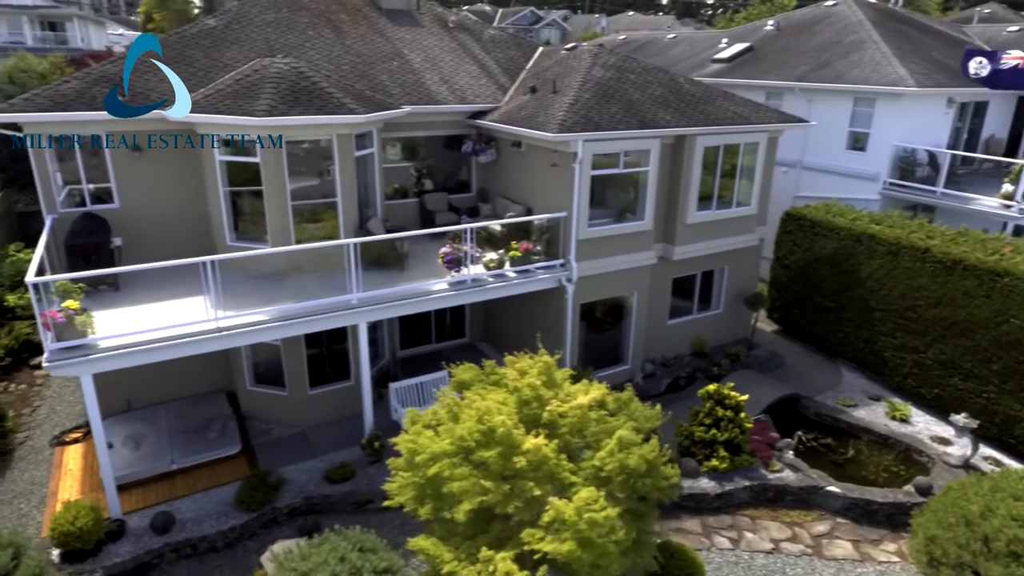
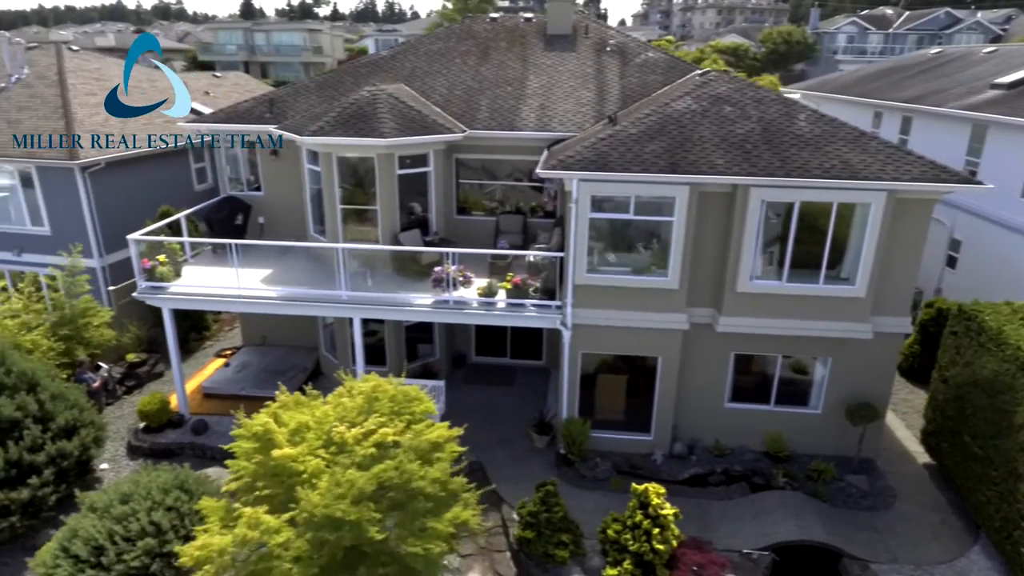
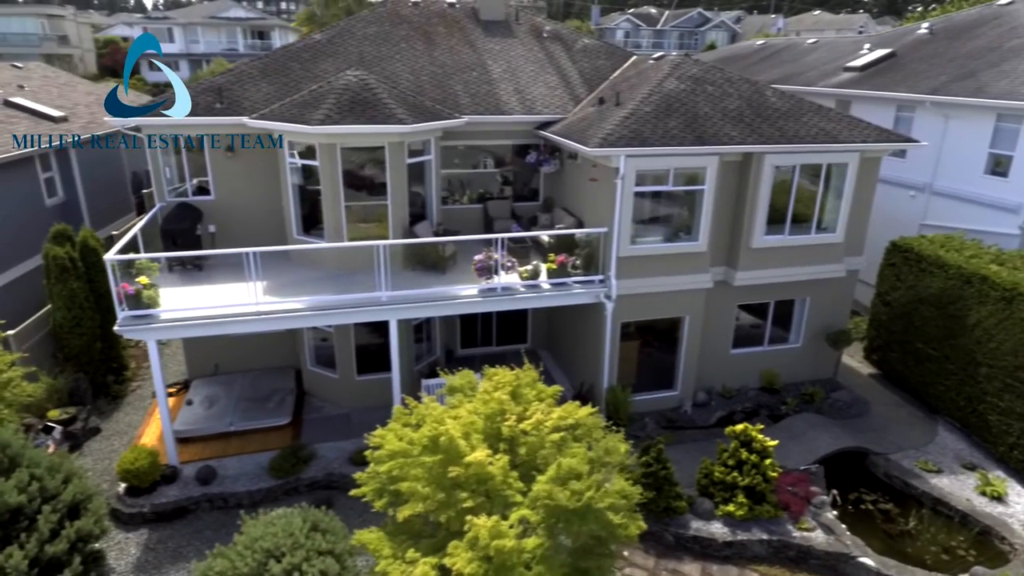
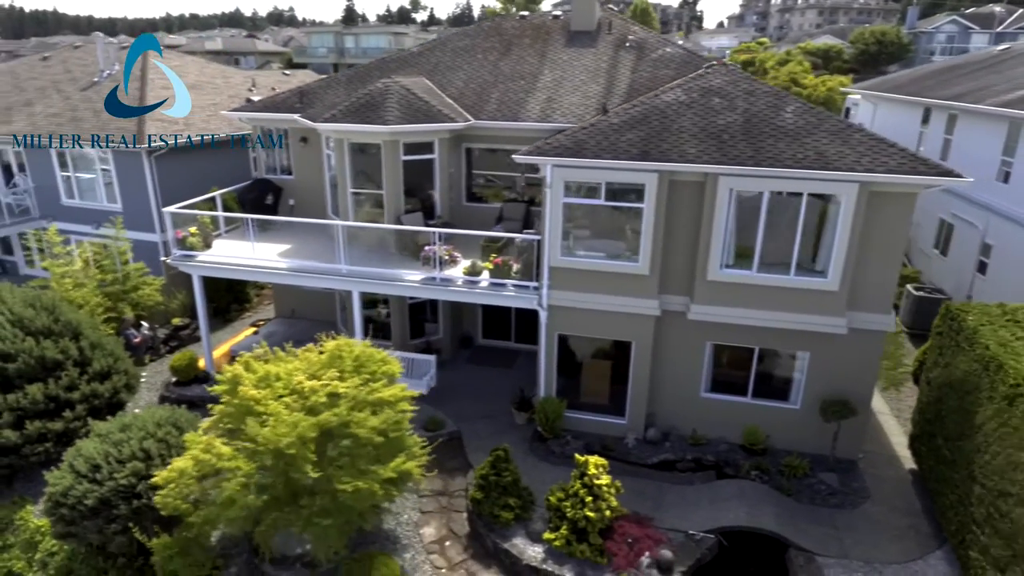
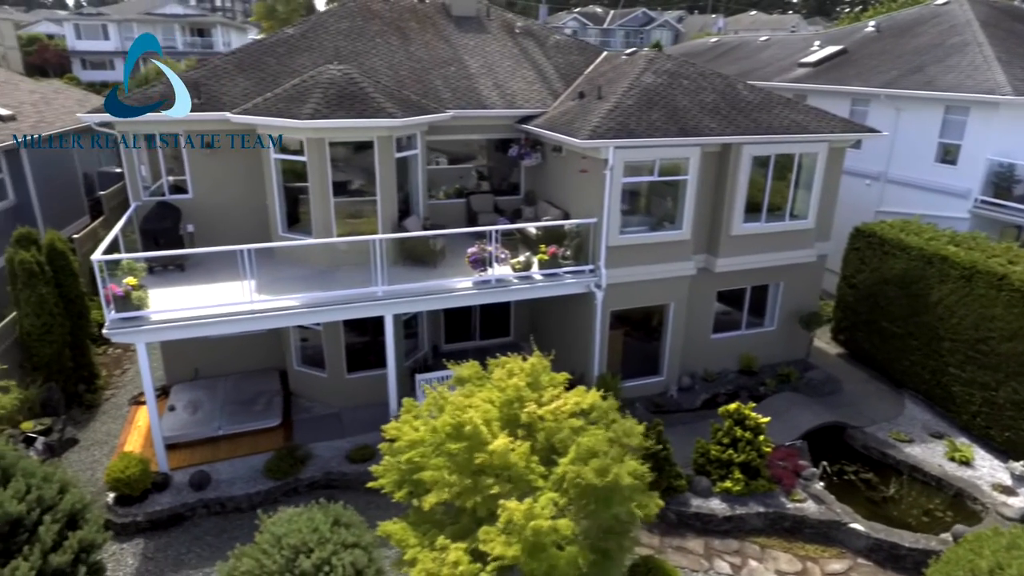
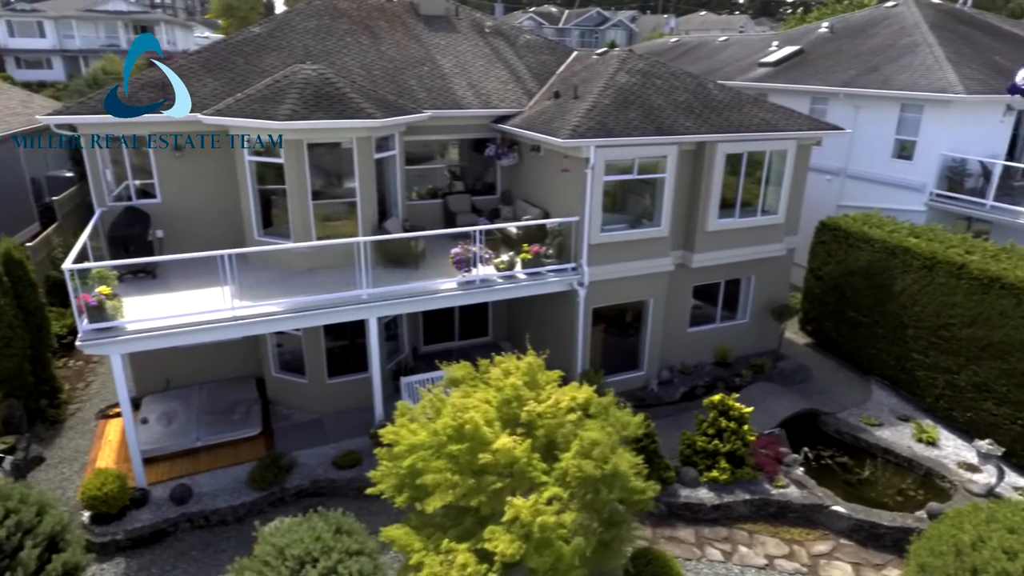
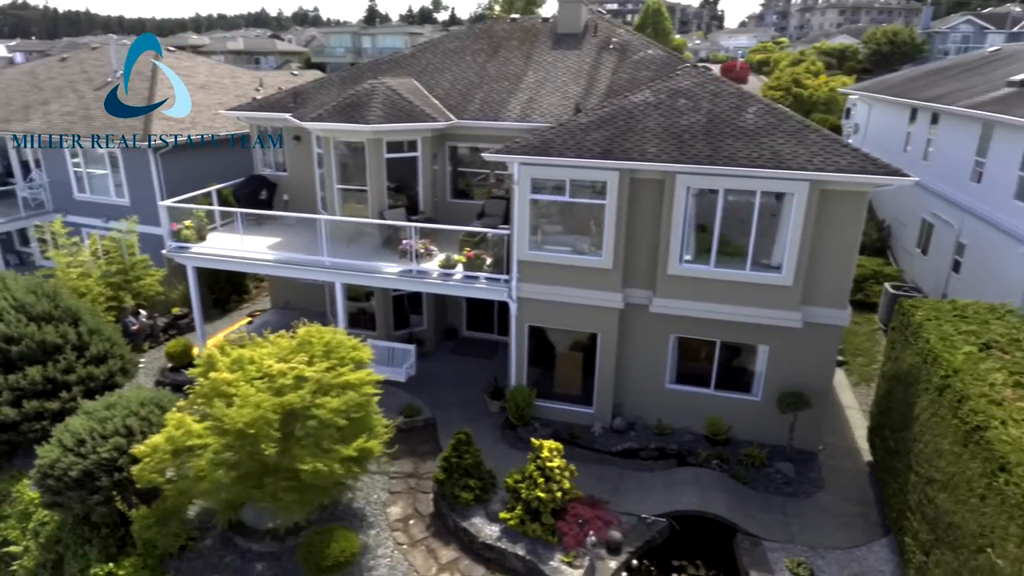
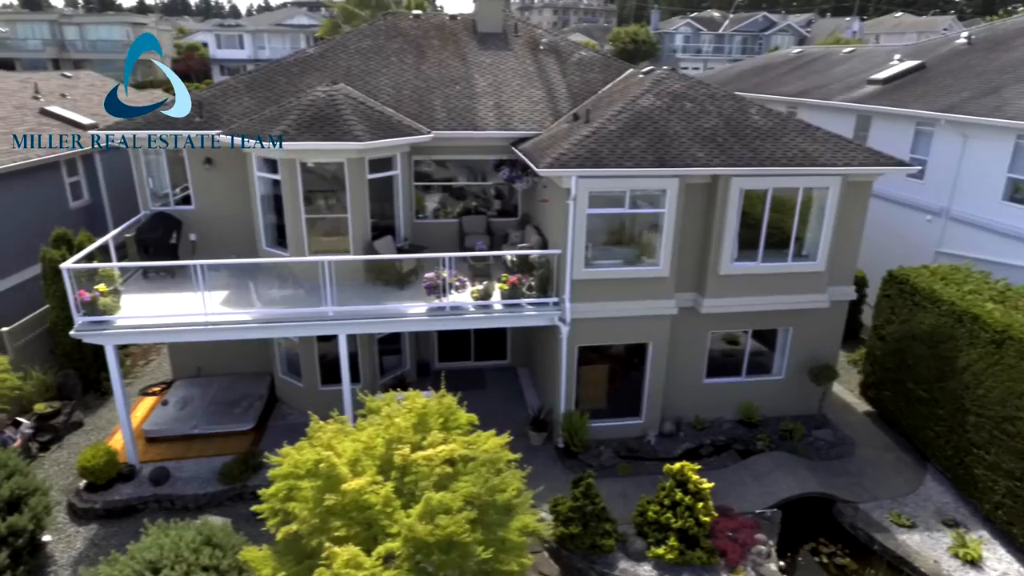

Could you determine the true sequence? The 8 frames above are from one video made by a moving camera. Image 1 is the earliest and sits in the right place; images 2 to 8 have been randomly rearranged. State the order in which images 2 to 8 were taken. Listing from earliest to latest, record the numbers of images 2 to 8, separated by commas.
6, 5, 3, 8, 2, 4, 7
